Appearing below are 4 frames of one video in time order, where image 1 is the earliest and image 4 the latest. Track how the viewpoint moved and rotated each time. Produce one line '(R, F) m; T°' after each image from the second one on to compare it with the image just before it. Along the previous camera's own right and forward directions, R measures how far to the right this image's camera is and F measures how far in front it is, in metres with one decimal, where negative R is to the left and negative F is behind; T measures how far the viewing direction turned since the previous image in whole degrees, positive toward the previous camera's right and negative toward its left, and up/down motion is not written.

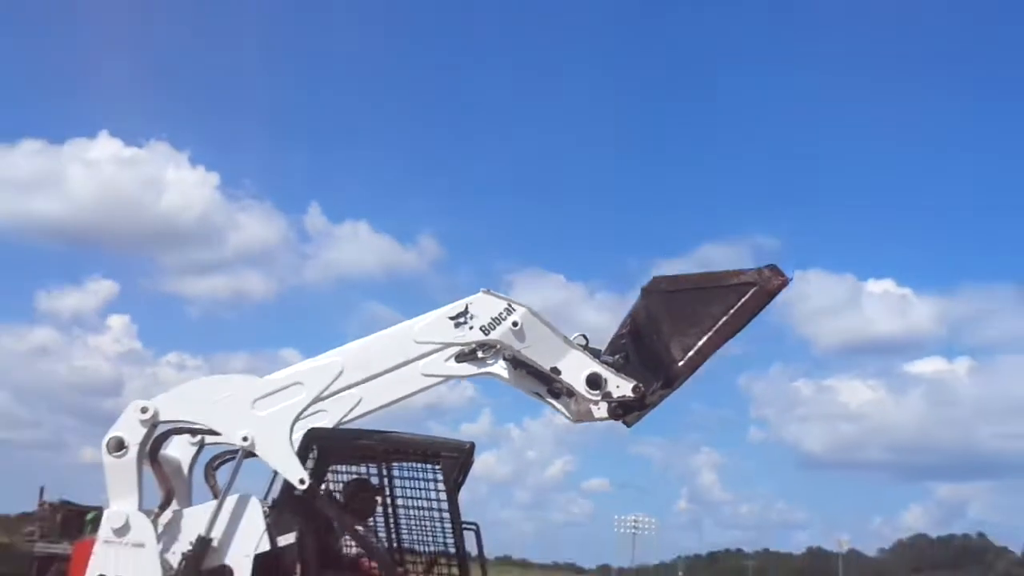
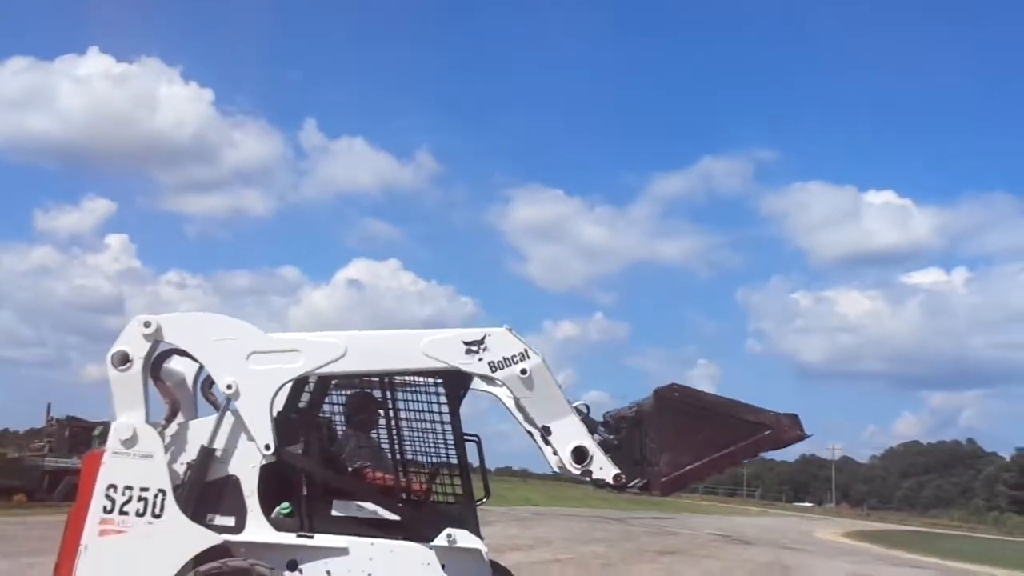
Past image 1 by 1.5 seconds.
(0.0, 0.0) m; 0°
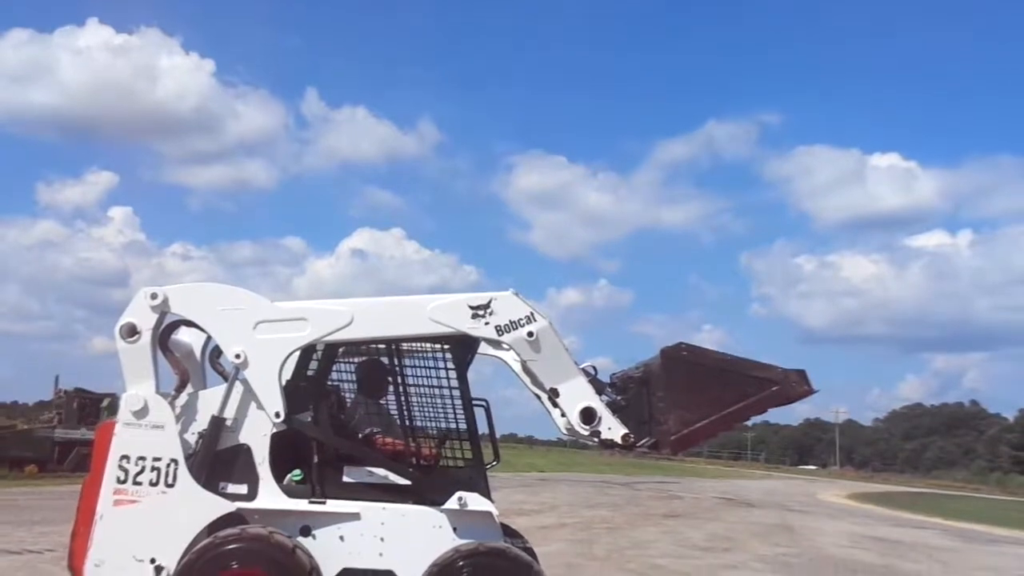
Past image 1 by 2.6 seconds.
(-0.1, 0.0) m; 0°
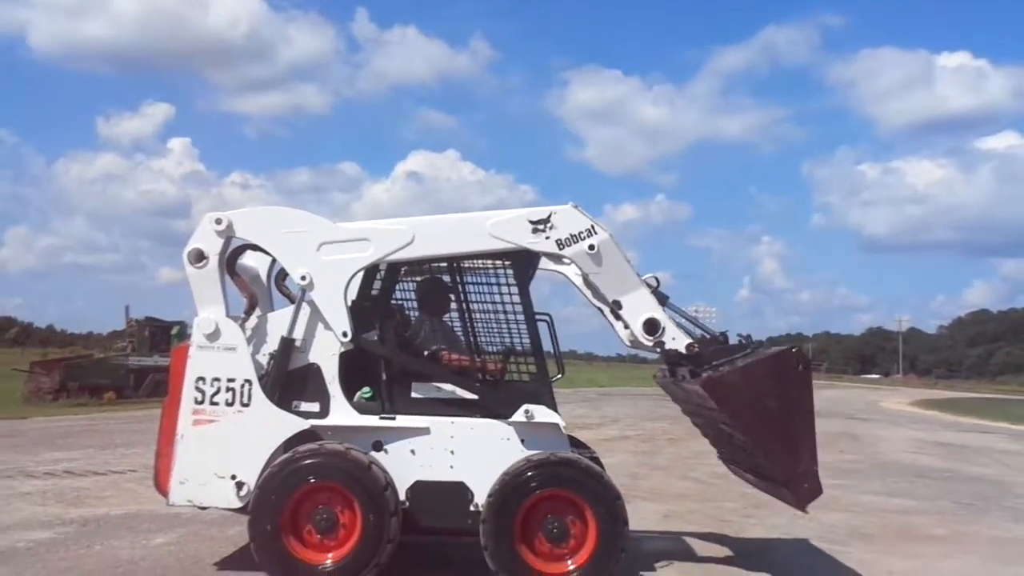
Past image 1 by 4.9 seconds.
(-0.1, 0.0) m; -3°
